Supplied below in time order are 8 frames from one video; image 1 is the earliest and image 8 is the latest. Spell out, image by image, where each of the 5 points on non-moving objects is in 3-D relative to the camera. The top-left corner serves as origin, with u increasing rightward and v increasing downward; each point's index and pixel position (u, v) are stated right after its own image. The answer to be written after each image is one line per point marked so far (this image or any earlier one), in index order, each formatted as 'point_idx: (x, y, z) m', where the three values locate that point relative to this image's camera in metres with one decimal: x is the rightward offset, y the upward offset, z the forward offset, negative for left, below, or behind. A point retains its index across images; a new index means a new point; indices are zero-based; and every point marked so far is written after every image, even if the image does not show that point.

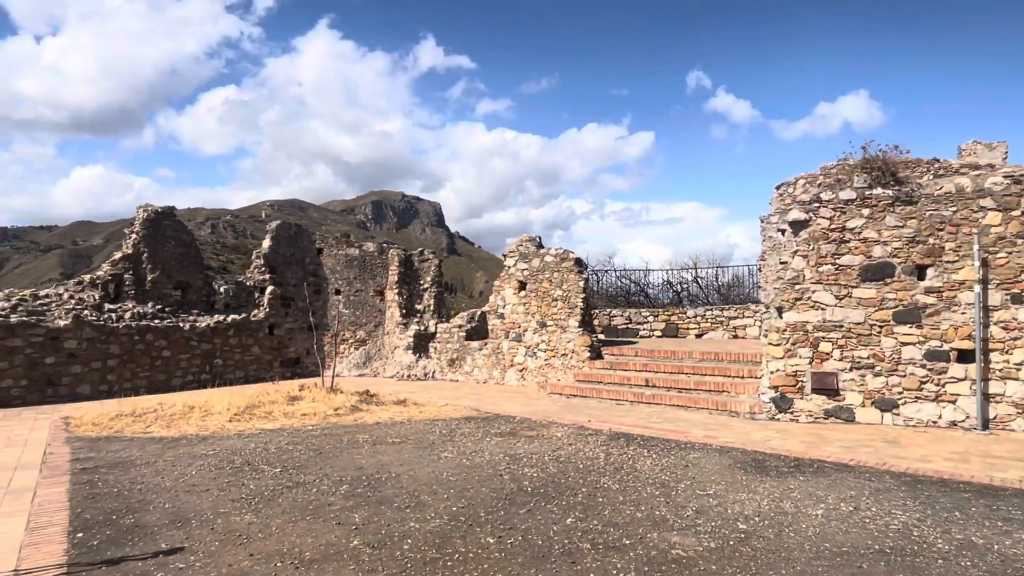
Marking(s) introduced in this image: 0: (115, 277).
0: (-7.8, +0.2, +11.7) m
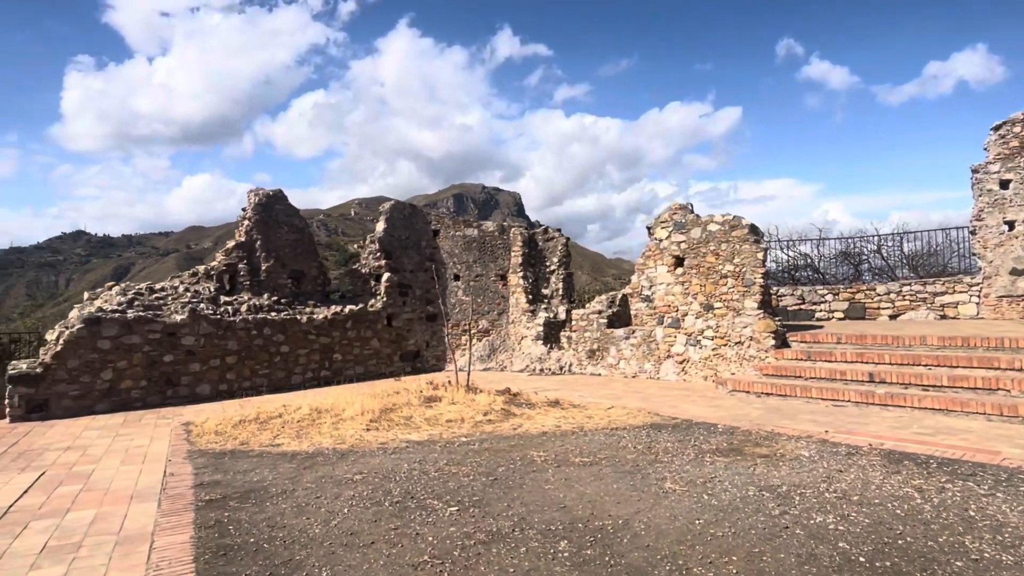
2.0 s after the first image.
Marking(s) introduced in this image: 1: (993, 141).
0: (-5.2, +0.4, +10.9) m
1: (+8.8, +2.7, +10.9) m
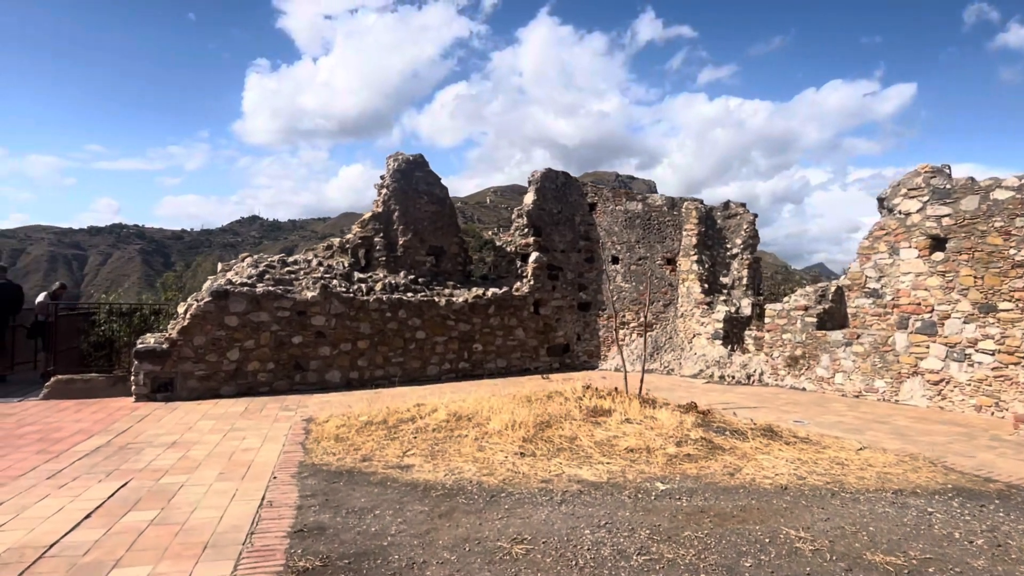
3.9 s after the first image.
0: (-2.4, +0.8, +9.8) m
1: (+11.3, +2.6, +6.8) m
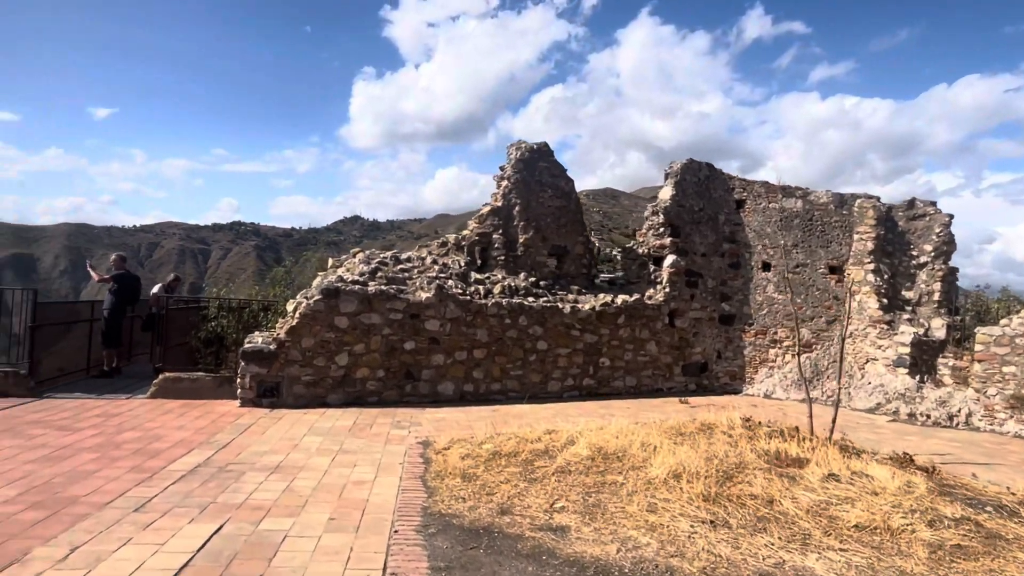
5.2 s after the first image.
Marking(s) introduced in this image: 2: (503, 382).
0: (-0.4, +0.7, +8.8) m
1: (+12.8, +2.1, +3.8) m
2: (-0.1, -1.2, +7.9) m
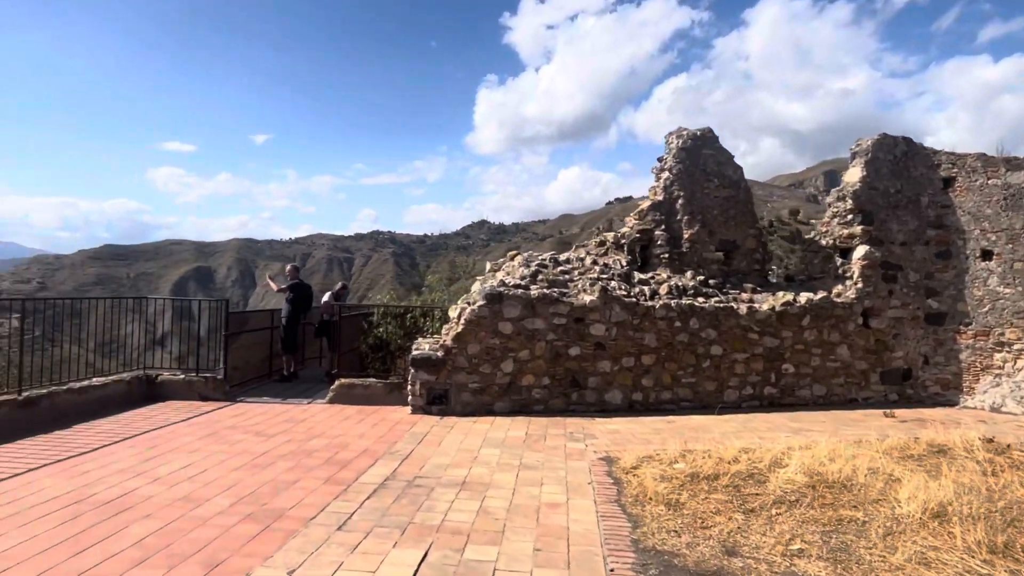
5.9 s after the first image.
0: (+1.8, +0.7, +8.2) m
1: (+13.6, +2.4, +0.6) m
2: (+2.0, -1.3, +7.3) m
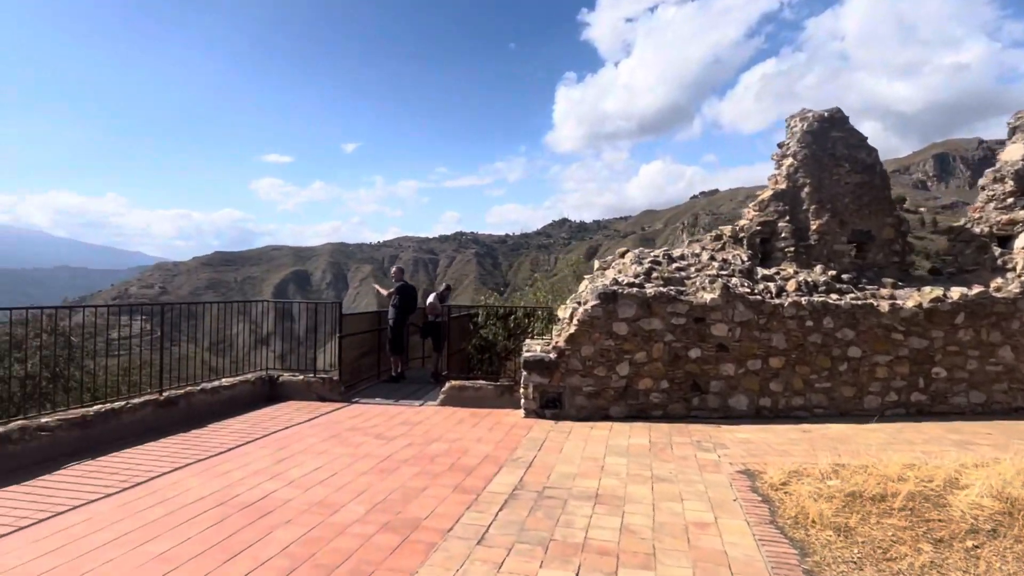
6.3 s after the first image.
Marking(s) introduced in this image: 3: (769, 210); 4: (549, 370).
0: (+3.2, +0.8, +7.6) m
1: (+13.9, +2.6, -1.6) m
2: (+3.3, -1.2, +6.7) m
3: (+3.3, +1.0, +7.6) m
4: (+0.4, -0.9, +6.5) m
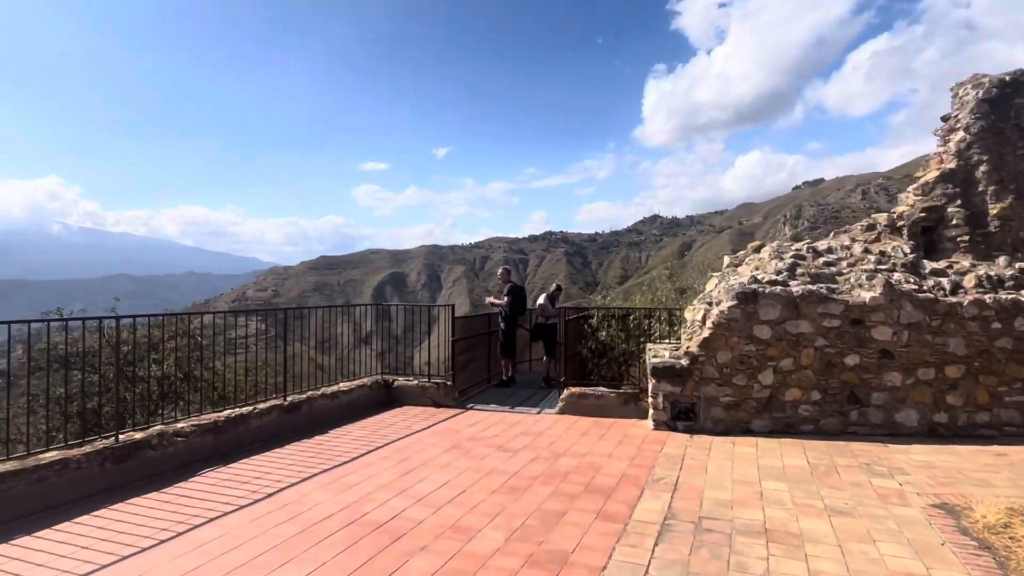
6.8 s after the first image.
0: (+4.6, +0.8, +6.6) m
1: (+13.7, +2.8, -4.1) m
2: (+4.6, -1.2, +5.6) m
3: (+4.7, +1.0, +6.6) m
4: (+1.7, -0.9, +5.9) m
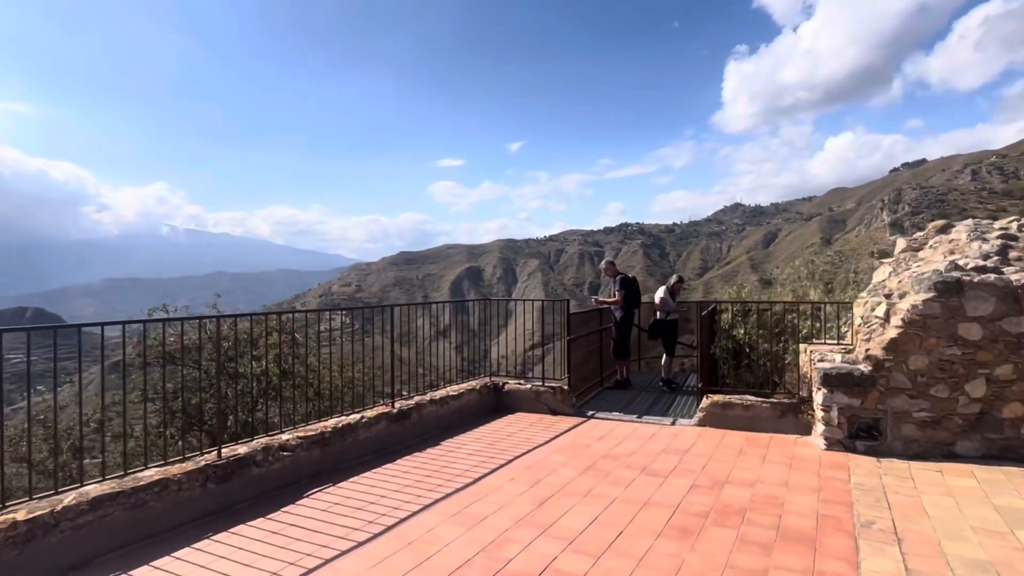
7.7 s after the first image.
0: (+5.8, +0.9, +5.1) m
1: (+13.5, +2.8, -6.6) m
2: (+5.7, -1.1, +4.2) m
3: (+5.9, +1.2, +5.1) m
4: (+2.8, -0.8, +4.8) m
